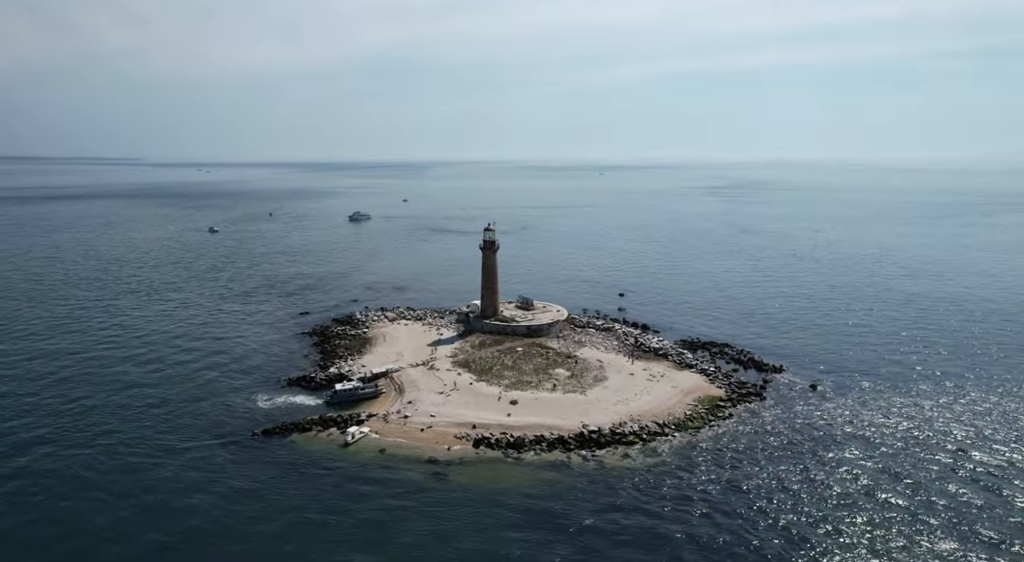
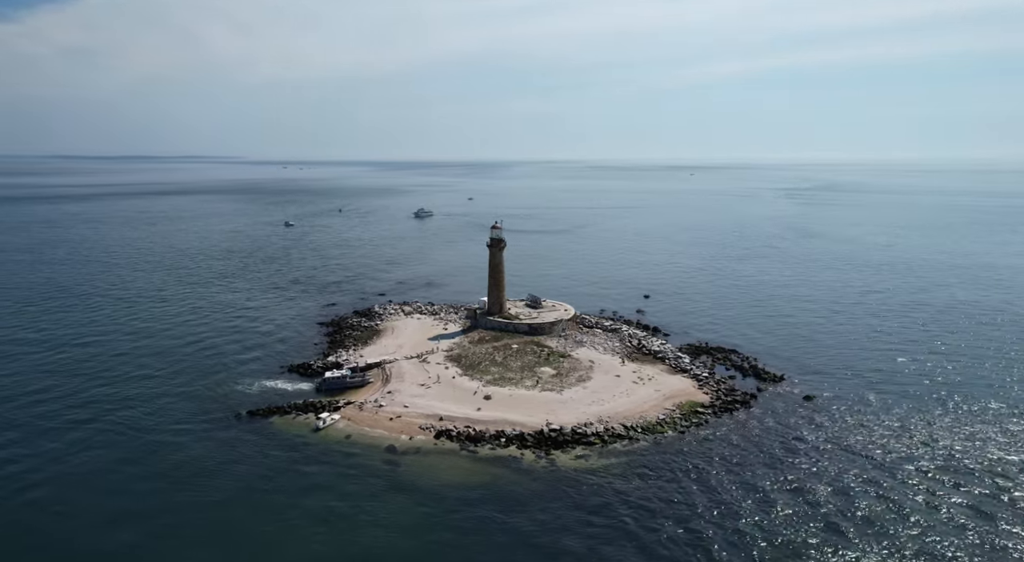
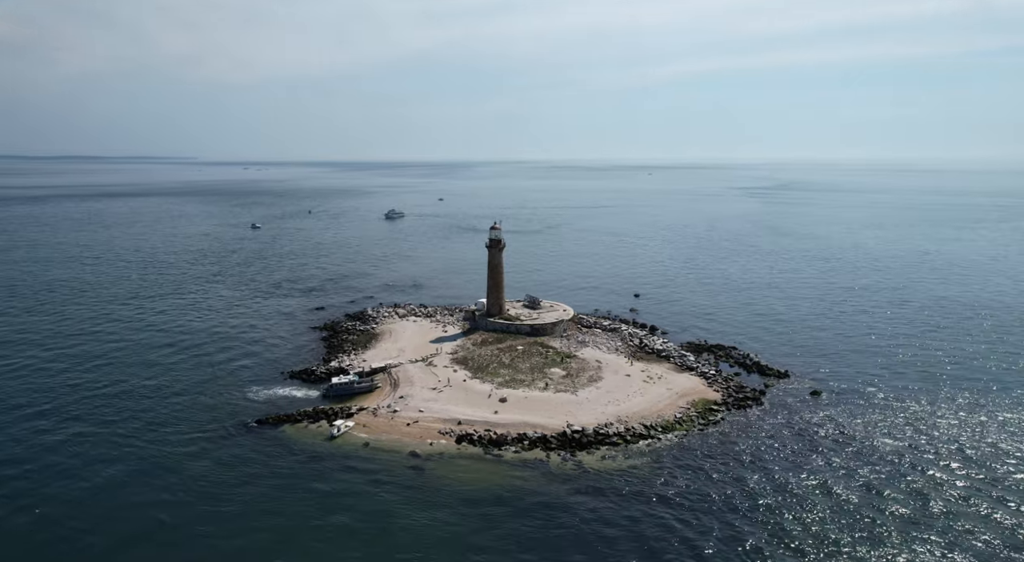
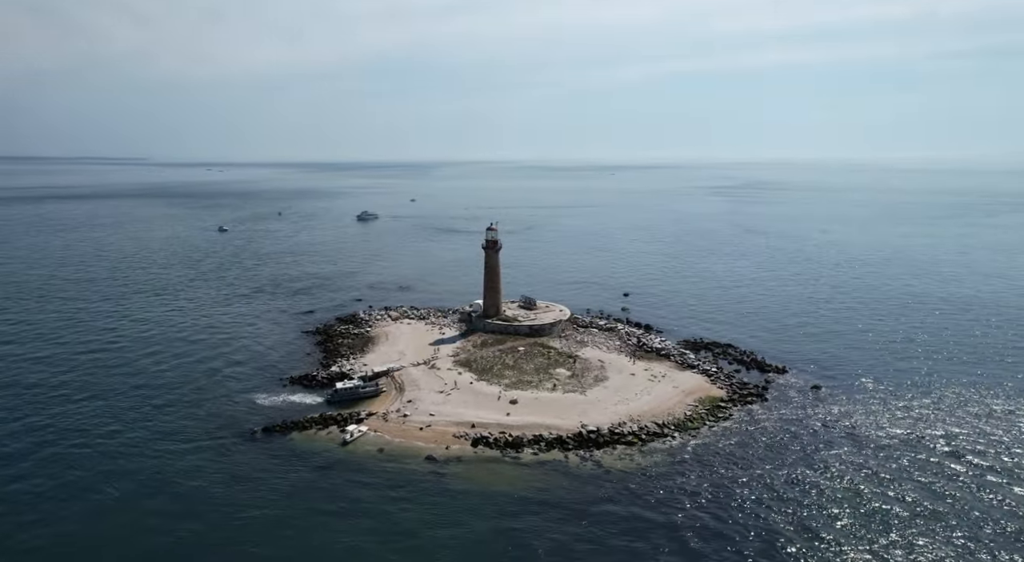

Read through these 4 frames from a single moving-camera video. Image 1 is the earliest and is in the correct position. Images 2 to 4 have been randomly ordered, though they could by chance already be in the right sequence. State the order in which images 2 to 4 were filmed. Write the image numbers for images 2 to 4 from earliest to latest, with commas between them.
4, 3, 2
